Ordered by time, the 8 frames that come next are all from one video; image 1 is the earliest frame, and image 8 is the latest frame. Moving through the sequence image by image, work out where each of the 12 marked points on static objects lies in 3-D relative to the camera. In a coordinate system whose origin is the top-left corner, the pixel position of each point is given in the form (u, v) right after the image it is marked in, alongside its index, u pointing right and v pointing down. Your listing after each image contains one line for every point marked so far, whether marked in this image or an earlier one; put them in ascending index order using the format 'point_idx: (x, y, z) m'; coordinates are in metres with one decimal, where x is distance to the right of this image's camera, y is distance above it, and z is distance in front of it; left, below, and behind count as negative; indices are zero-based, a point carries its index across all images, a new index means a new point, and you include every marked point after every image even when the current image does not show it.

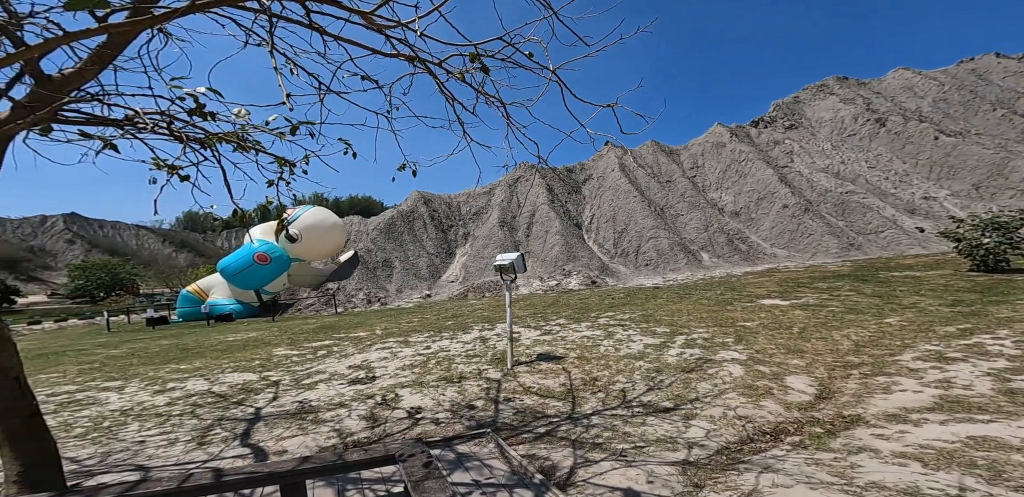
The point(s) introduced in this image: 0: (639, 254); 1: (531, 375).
0: (+6.4, -0.3, +19.0) m
1: (+0.2, -1.4, +4.5) m
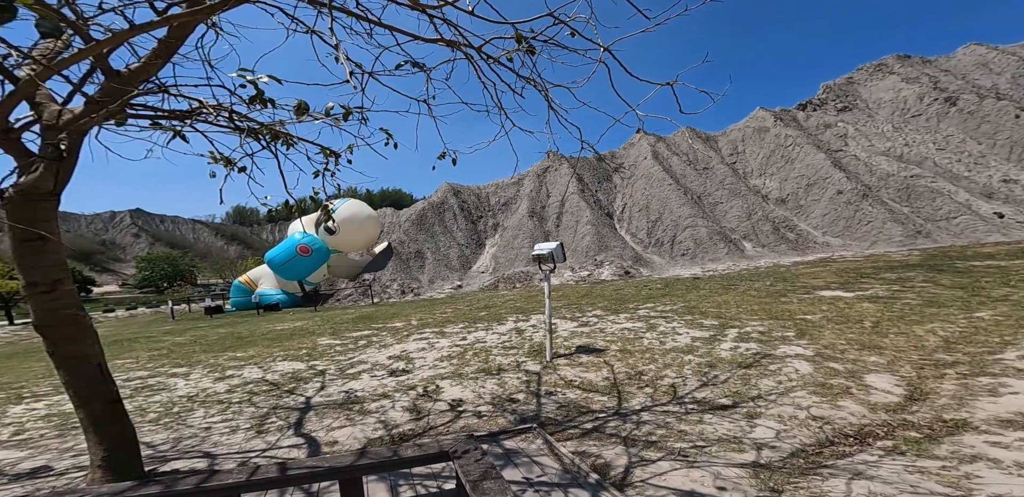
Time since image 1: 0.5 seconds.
0: (+7.8, +0.2, +18.5) m
1: (+0.6, -1.3, +4.4) m
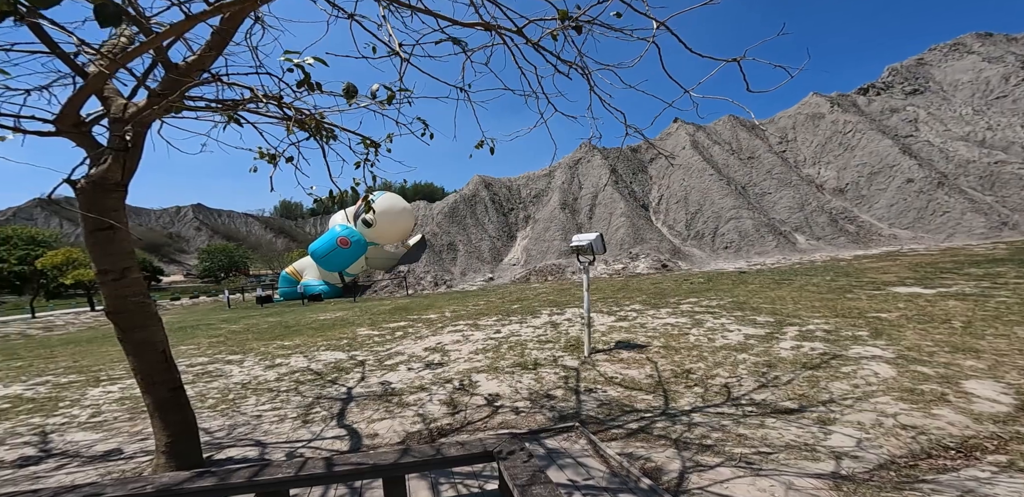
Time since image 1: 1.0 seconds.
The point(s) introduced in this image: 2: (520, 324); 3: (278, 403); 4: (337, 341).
0: (+9.2, +0.5, +17.7) m
1: (+1.0, -1.2, +4.3) m
2: (+0.2, -1.3, +7.1) m
3: (-2.5, -1.7, +4.4) m
4: (-3.3, -1.7, +7.7) m
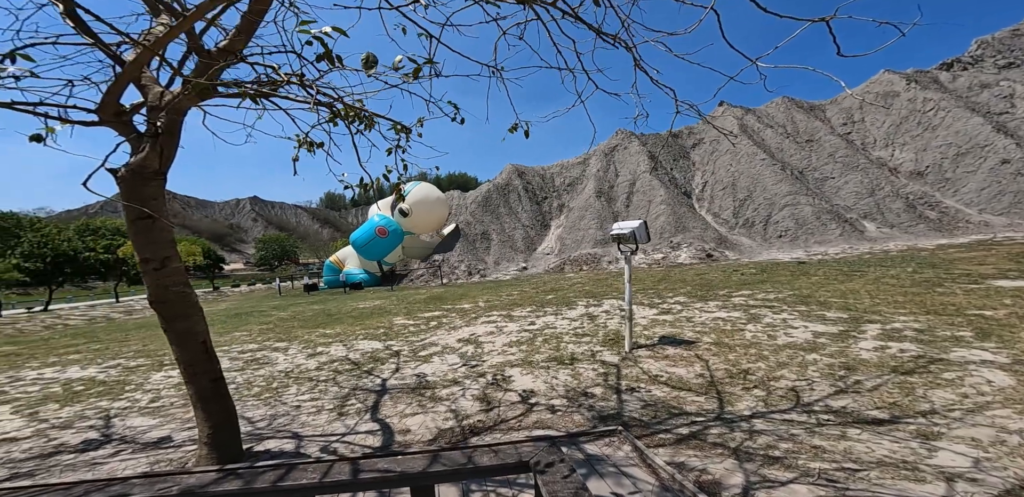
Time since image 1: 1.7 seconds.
0: (+10.7, +1.0, +16.6) m
1: (+1.4, -1.1, +3.9) m
2: (+0.7, -1.1, +6.9) m
3: (-2.1, -1.6, +4.4) m
4: (-2.6, -1.6, +7.8) m
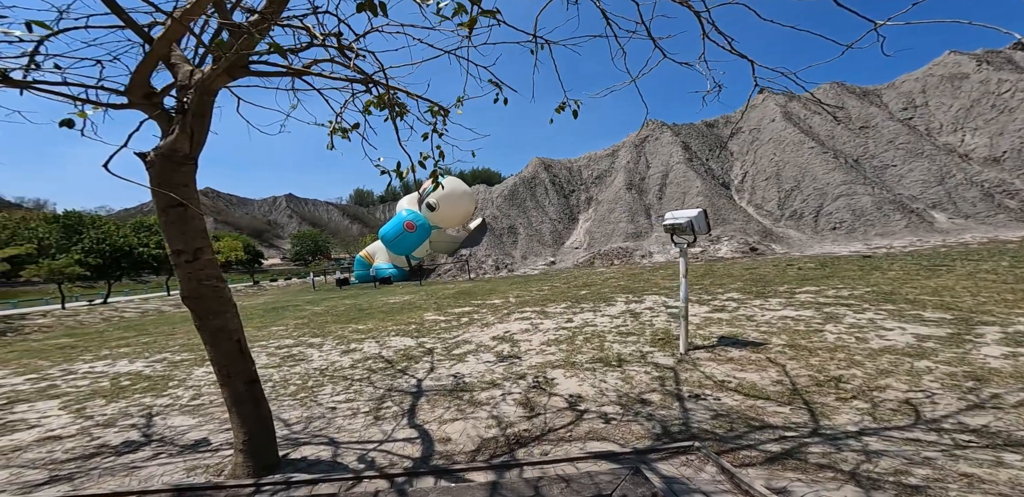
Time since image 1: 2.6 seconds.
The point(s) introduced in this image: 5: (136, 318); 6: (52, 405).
0: (+11.8, +1.3, +15.7) m
1: (+1.8, -1.0, +3.6) m
2: (+1.3, -1.0, +6.5) m
3: (-1.7, -1.5, +4.2) m
4: (-2.0, -1.4, +7.6) m
5: (-13.5, -2.5, +14.6) m
6: (-5.0, -1.7, +4.4) m
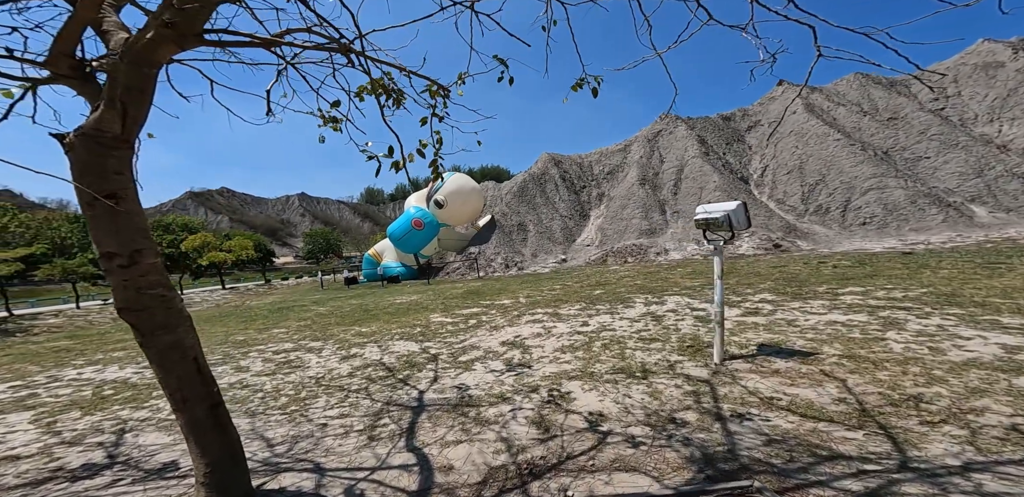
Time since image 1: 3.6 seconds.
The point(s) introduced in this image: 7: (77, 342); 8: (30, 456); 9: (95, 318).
0: (+12.1, +1.4, +14.9) m
1: (+1.9, -1.0, +3.1) m
2: (+1.5, -1.0, +6.1) m
3: (-1.6, -1.5, +3.8) m
4: (-1.8, -1.4, +7.2) m
5: (-13.2, -2.5, +14.4) m
6: (-4.9, -1.7, +4.1) m
7: (-9.9, -2.1, +9.2) m
8: (-3.8, -1.7, +3.2) m
9: (-16.1, -2.7, +15.6) m
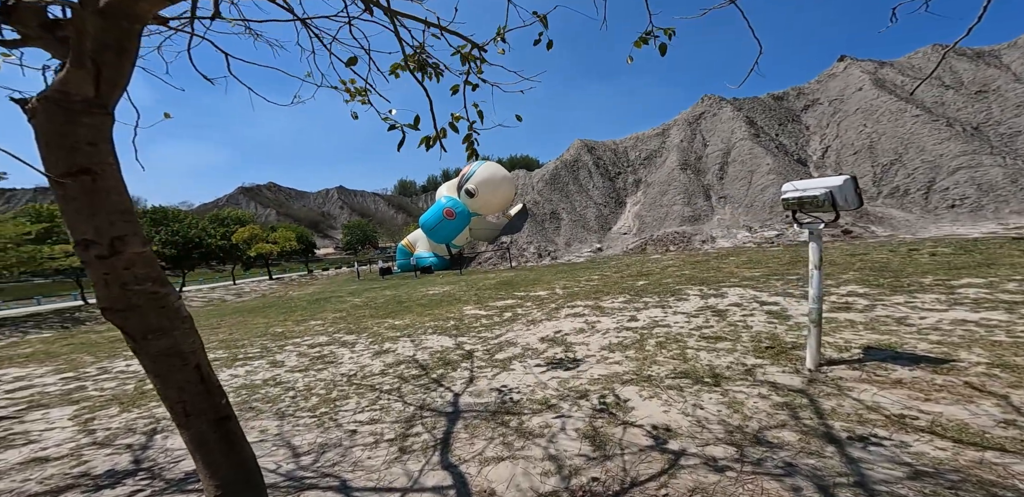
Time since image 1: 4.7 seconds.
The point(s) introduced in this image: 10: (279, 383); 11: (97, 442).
0: (+13.3, +1.9, +13.4) m
1: (+2.2, -0.9, +2.5) m
2: (+2.0, -0.8, +5.5) m
3: (-1.2, -1.4, +3.5) m
4: (-1.1, -1.2, +6.9) m
5: (-11.9, -2.2, +15.0) m
6: (-4.4, -1.6, +4.0) m
7: (-9.1, -2.0, +9.6) m
8: (-3.5, -1.6, +3.1) m
9: (-14.7, -2.4, +16.4) m
10: (-2.6, -1.5, +4.5) m
11: (-3.4, -1.6, +3.3) m
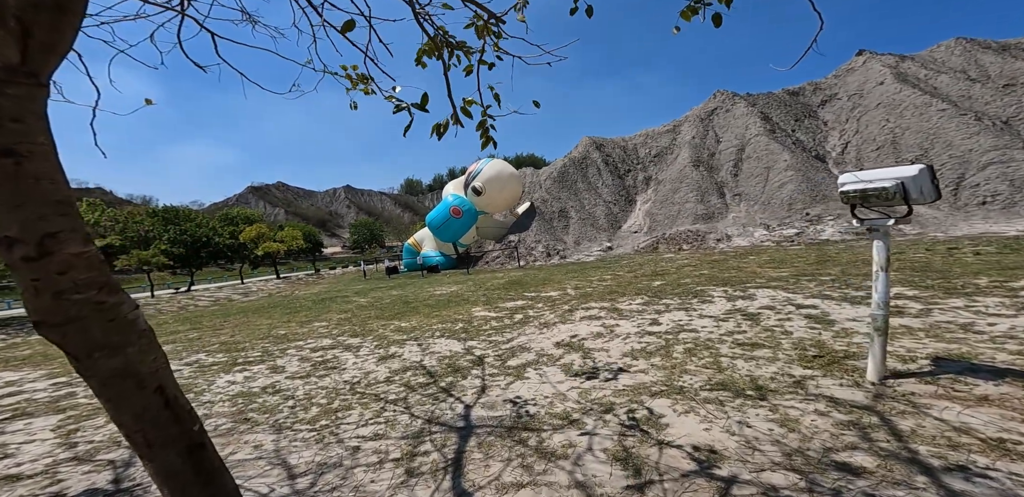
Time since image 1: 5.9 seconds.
0: (+13.6, +1.9, +12.9) m
1: (+2.3, -0.9, +2.1) m
2: (+2.2, -0.8, +5.1) m
3: (-1.0, -1.4, +3.2) m
4: (-1.0, -1.2, +6.6) m
5: (-11.6, -2.2, +14.9) m
6: (-4.3, -1.6, +3.8) m
7: (-8.8, -2.0, +9.4) m
8: (-3.4, -1.6, +2.8) m
9: (-14.4, -2.4, +16.3) m
10: (-2.5, -1.5, +4.2) m
11: (-3.3, -1.6, +3.1) m
